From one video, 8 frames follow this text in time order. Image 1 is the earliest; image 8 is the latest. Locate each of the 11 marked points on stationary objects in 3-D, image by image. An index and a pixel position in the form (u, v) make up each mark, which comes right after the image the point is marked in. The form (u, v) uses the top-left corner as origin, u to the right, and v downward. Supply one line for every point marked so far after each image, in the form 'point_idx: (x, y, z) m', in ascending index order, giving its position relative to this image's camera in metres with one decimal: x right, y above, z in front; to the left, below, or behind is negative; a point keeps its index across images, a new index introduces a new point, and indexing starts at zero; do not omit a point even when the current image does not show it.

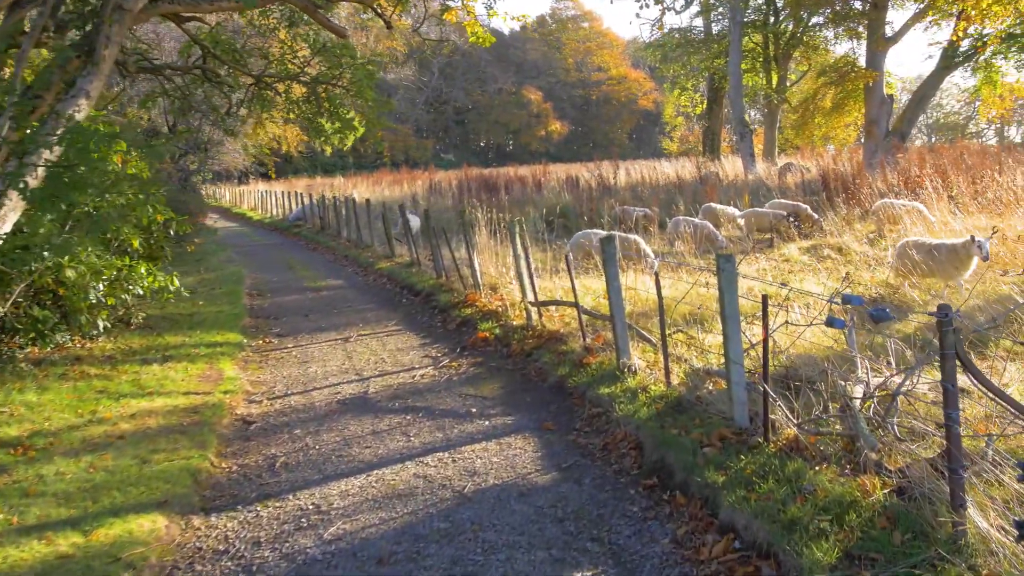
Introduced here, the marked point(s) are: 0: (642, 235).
0: (+1.7, +0.7, +13.9) m
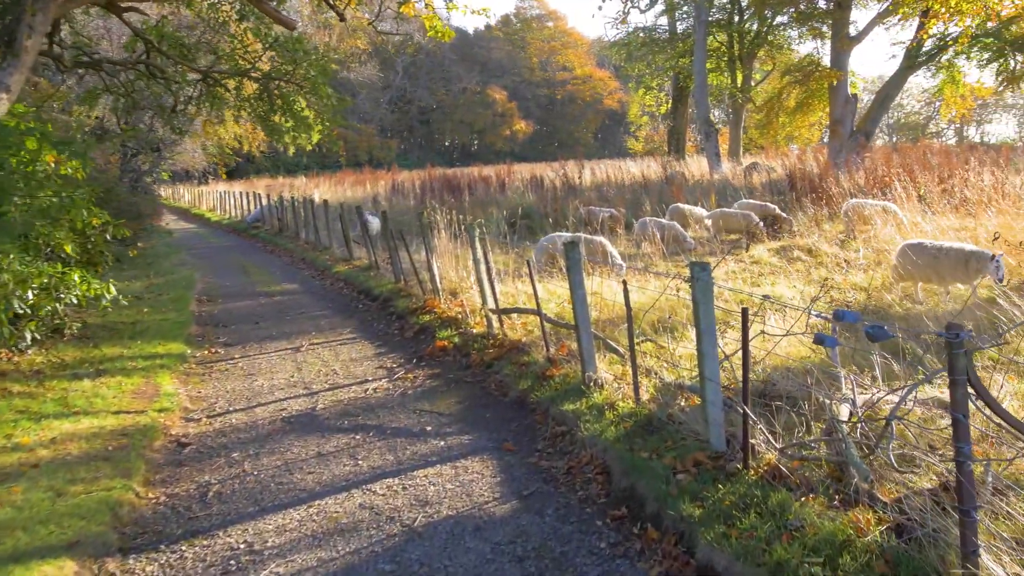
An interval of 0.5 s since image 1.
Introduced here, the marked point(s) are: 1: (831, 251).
0: (+1.2, +0.7, +13.5) m
1: (+3.2, +0.4, +10.7) m
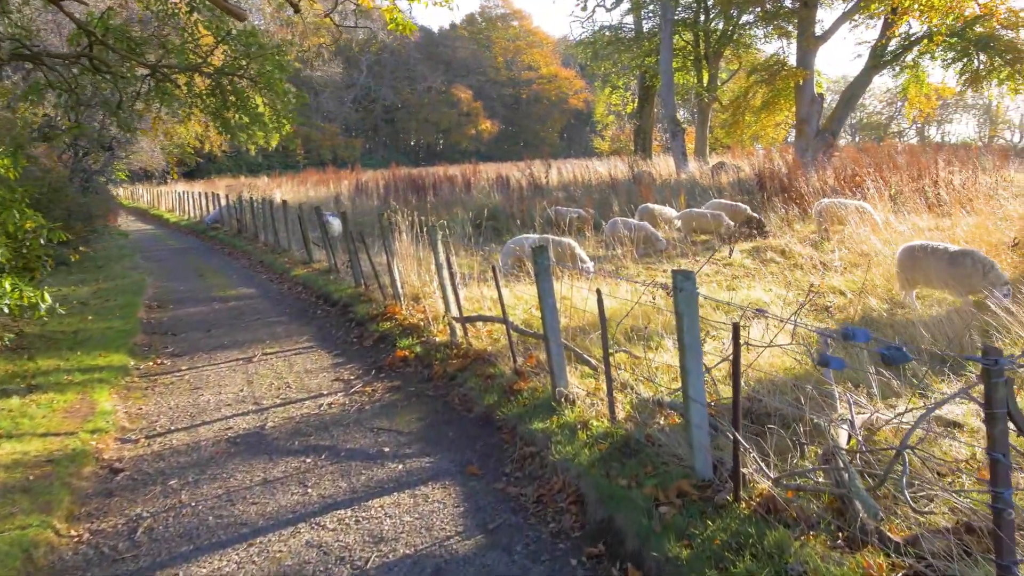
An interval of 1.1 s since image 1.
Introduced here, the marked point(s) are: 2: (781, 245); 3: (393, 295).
0: (+0.8, +0.6, +13.2) m
1: (+2.9, +0.3, +10.4) m
2: (+2.9, +0.5, +11.3) m
3: (-0.9, -0.1, +8.0) m
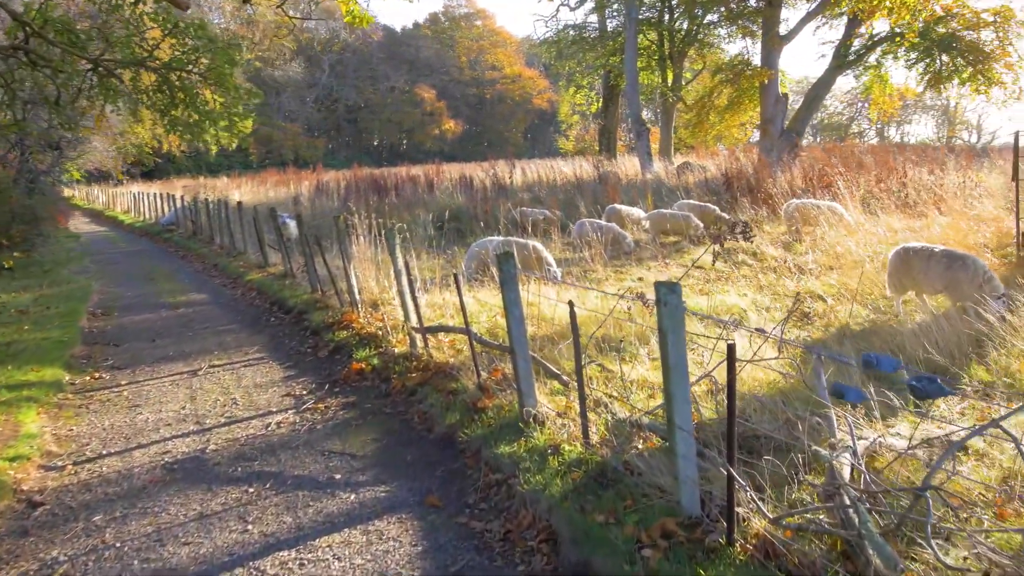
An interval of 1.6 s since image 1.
0: (+0.4, +0.6, +12.8) m
1: (+2.5, +0.3, +10.1) m
2: (+2.5, +0.4, +11.0) m
3: (-1.2, -0.1, +7.6) m
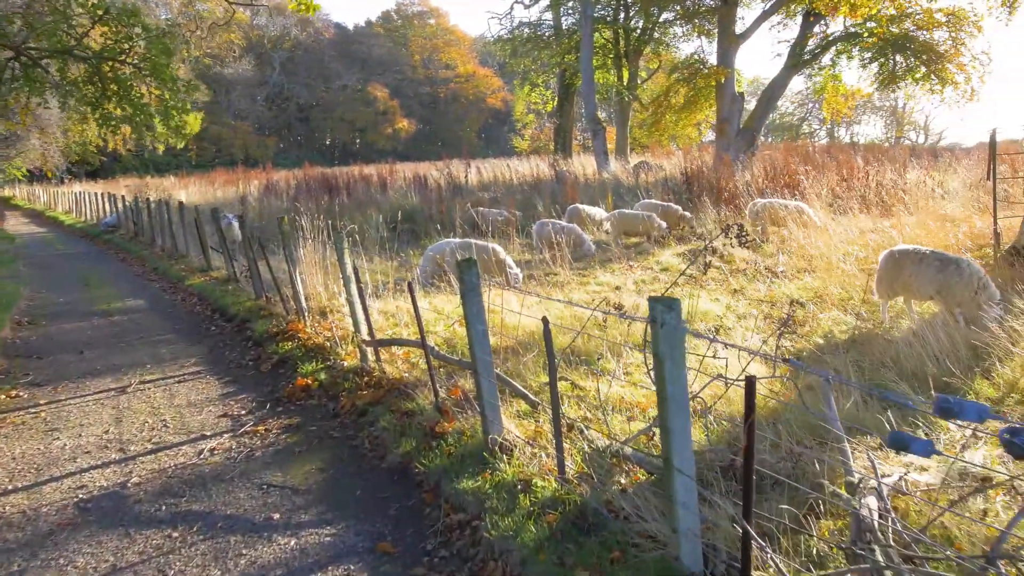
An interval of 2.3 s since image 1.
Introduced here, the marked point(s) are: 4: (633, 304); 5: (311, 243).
0: (-0.1, +0.6, +12.3) m
1: (+2.1, +0.3, +9.7) m
2: (+2.1, +0.4, +10.6) m
3: (-1.4, -0.1, +7.1) m
4: (+0.8, -0.1, +7.1) m
5: (-1.5, +0.3, +7.9) m
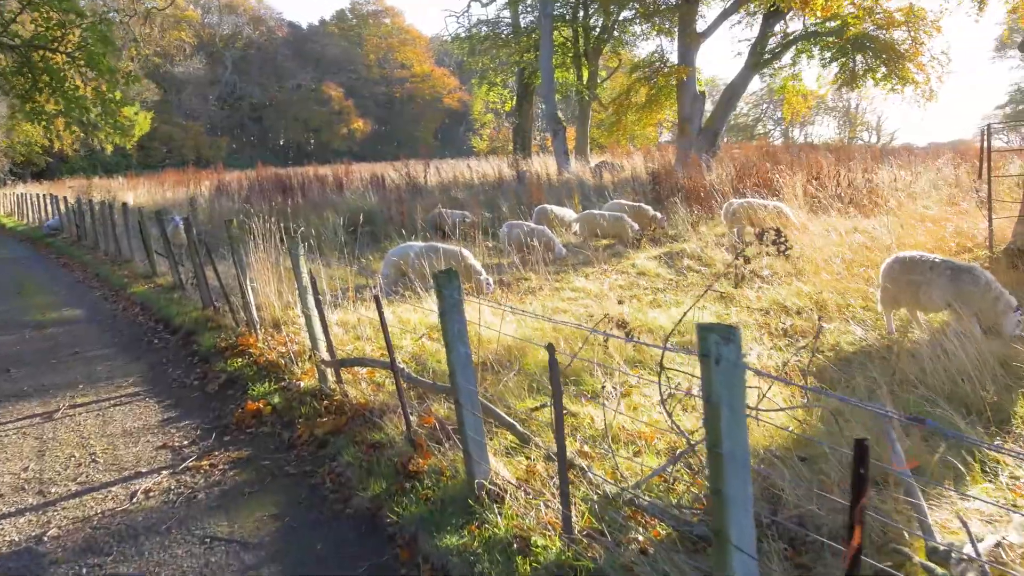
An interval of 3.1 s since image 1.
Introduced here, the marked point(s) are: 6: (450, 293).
0: (-0.5, +0.5, +11.8) m
1: (+1.9, +0.2, +9.2) m
2: (+1.7, +0.4, +10.1) m
3: (-1.6, -0.2, +6.4) m
4: (+0.7, -0.2, +6.6) m
5: (-1.7, +0.3, +7.3) m
6: (-0.2, 0.0, +3.1) m
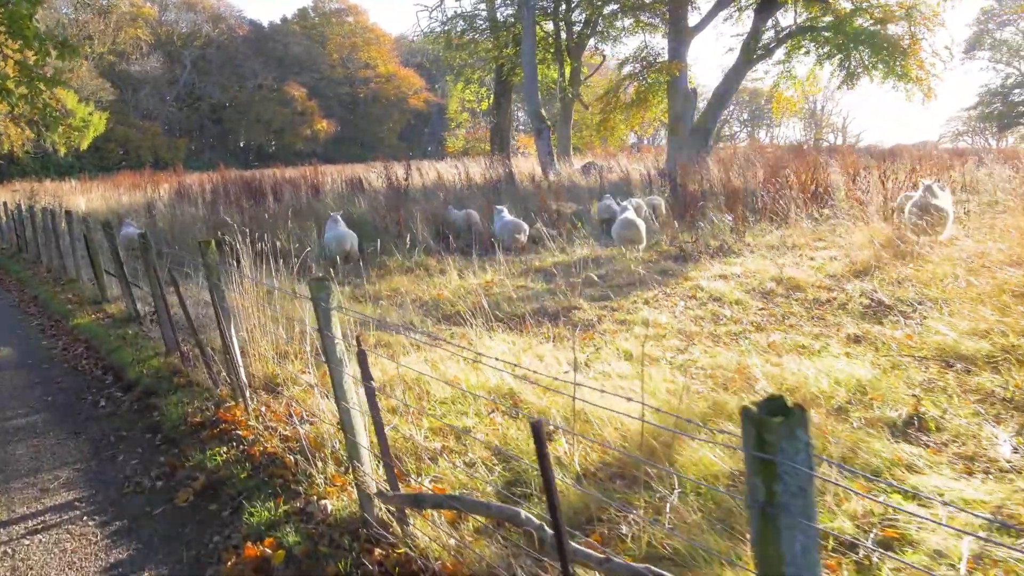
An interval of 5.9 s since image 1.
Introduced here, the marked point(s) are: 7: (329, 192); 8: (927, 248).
0: (-0.3, +0.3, +9.9) m
1: (+2.2, 0.0, +7.5) m
2: (+2.0, +0.2, +8.3) m
3: (-1.2, -0.4, +4.5) m
4: (+1.0, -0.4, +4.8) m
5: (-1.3, +0.1, +5.4) m
6: (+0.3, -0.2, +1.3) m
7: (-2.8, +1.5, +16.4) m
8: (+3.4, +0.4, +8.3) m
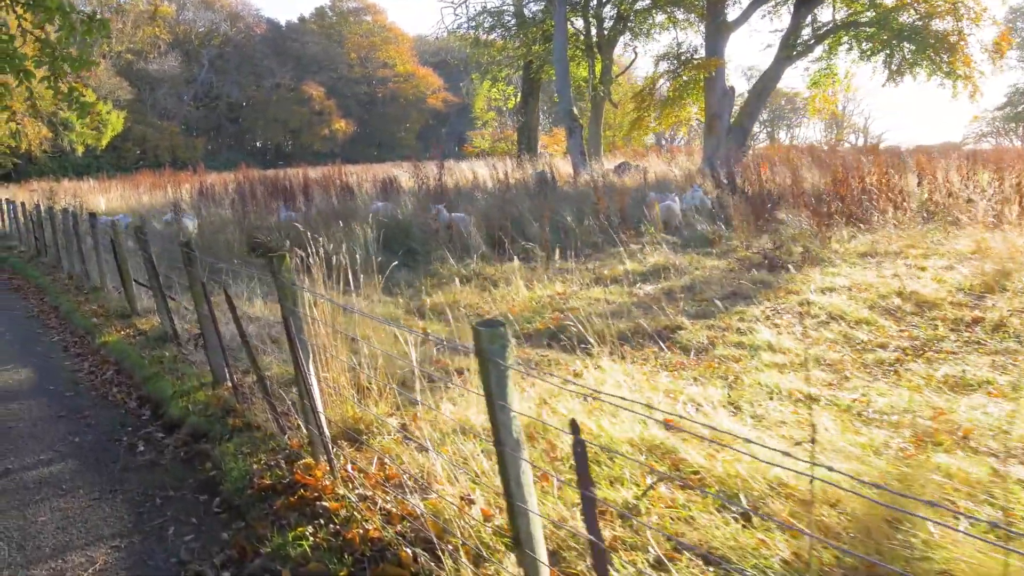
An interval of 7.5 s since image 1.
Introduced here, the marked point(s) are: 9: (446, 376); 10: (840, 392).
0: (+0.3, +0.2, +9.0) m
1: (+2.7, -0.1, +6.5) m
2: (+2.6, +0.1, +7.3) m
3: (-0.7, -0.5, +3.6) m
4: (+1.6, -0.5, +3.8) m
5: (-0.8, 0.0, +4.5) m
6: (+0.8, -0.3, +0.3) m
7: (-2.1, +1.5, +15.5) m
8: (+3.9, +0.3, +7.4) m
9: (-0.3, -0.4, +4.5) m
10: (+1.4, -0.4, +4.5) m
